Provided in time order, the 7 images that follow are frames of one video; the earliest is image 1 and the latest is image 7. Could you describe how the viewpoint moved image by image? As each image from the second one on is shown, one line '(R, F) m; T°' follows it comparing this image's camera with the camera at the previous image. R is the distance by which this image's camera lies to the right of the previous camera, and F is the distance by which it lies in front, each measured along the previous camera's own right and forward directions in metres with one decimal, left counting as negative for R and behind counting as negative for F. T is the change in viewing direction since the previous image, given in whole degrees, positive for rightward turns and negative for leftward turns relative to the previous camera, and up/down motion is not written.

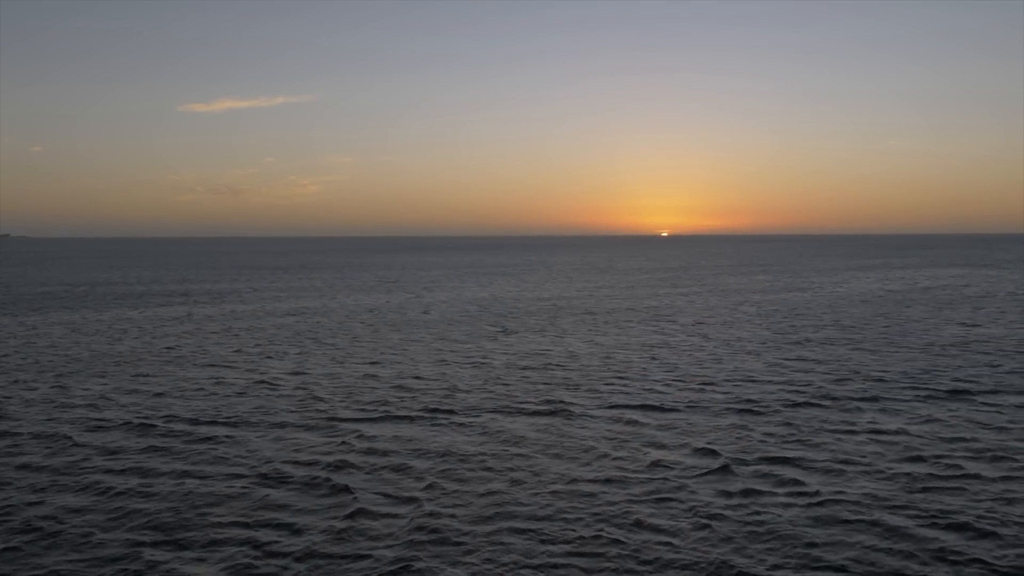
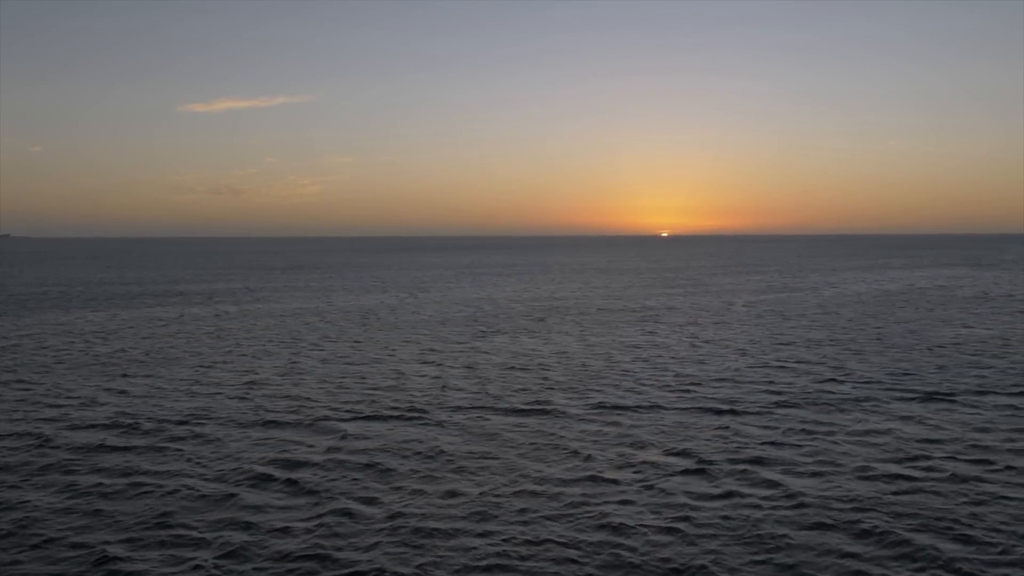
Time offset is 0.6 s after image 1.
(+5.0, -0.2) m; 0°
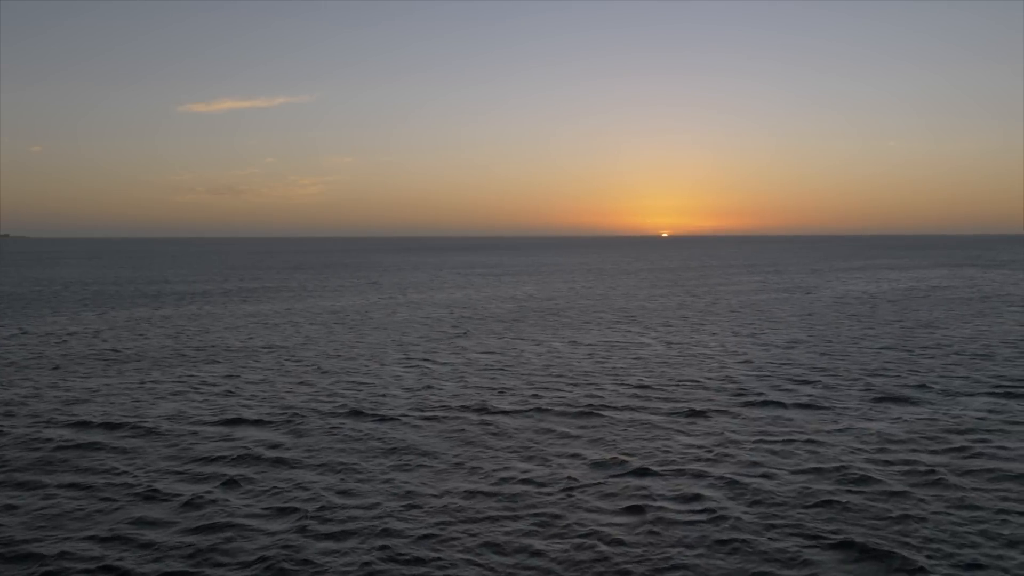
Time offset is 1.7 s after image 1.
(+0.9, +0.7) m; 0°
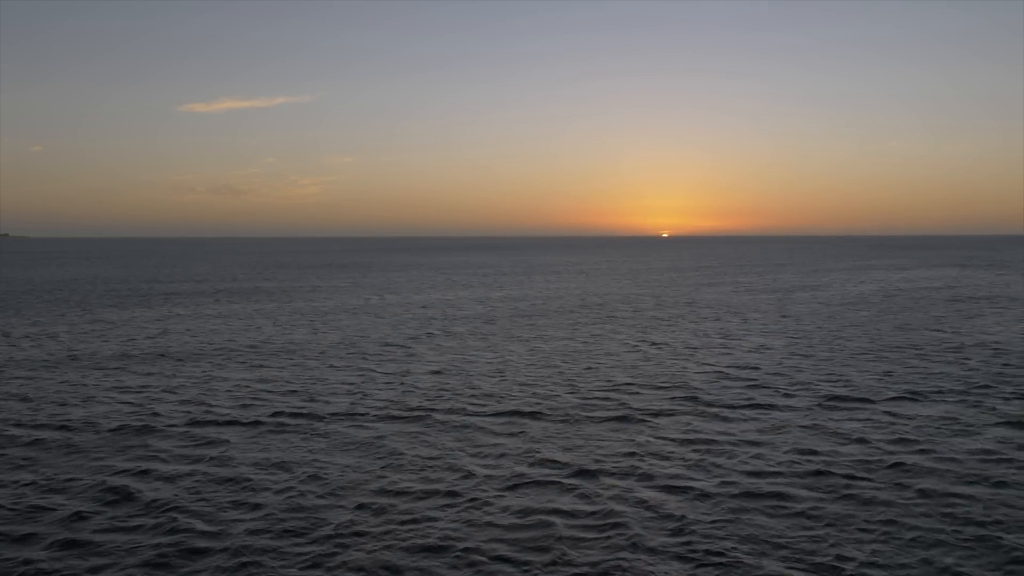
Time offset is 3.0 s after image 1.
(+1.4, +0.2) m; 0°
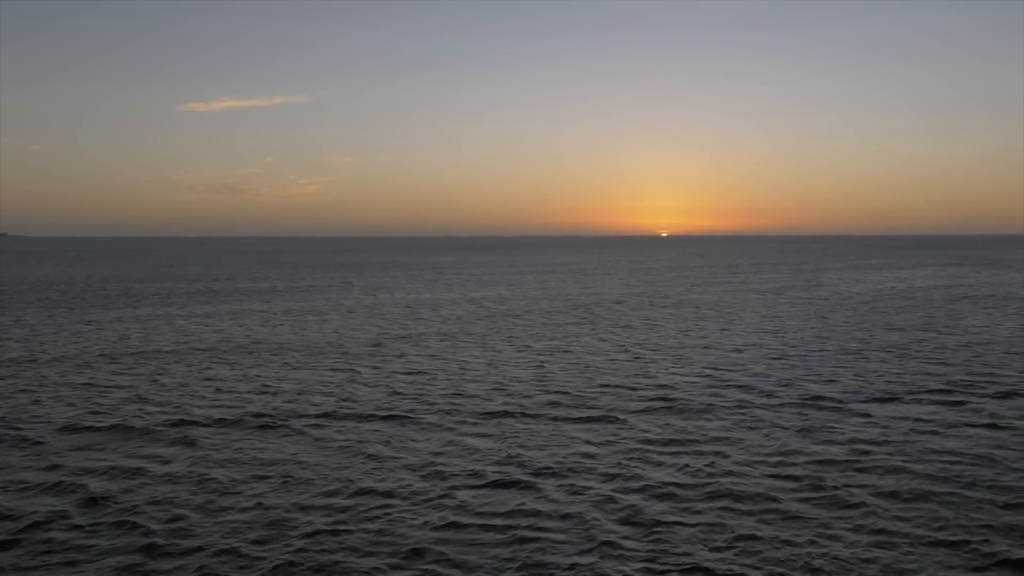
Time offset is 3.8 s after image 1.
(+0.8, +0.2) m; 0°
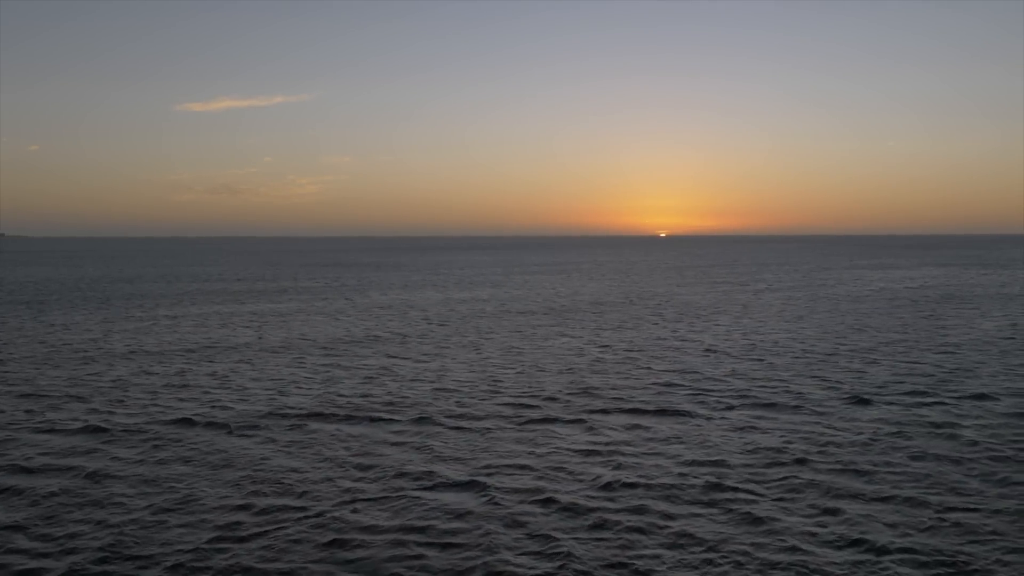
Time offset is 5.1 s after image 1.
(+1.4, +0.4) m; 0°
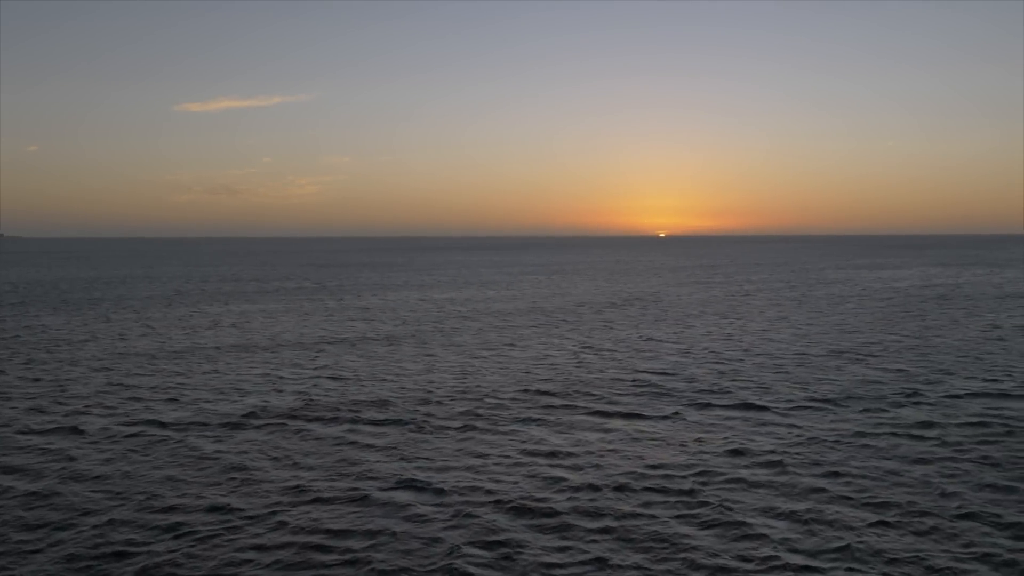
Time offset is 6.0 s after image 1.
(+0.8, +0.1) m; 0°
